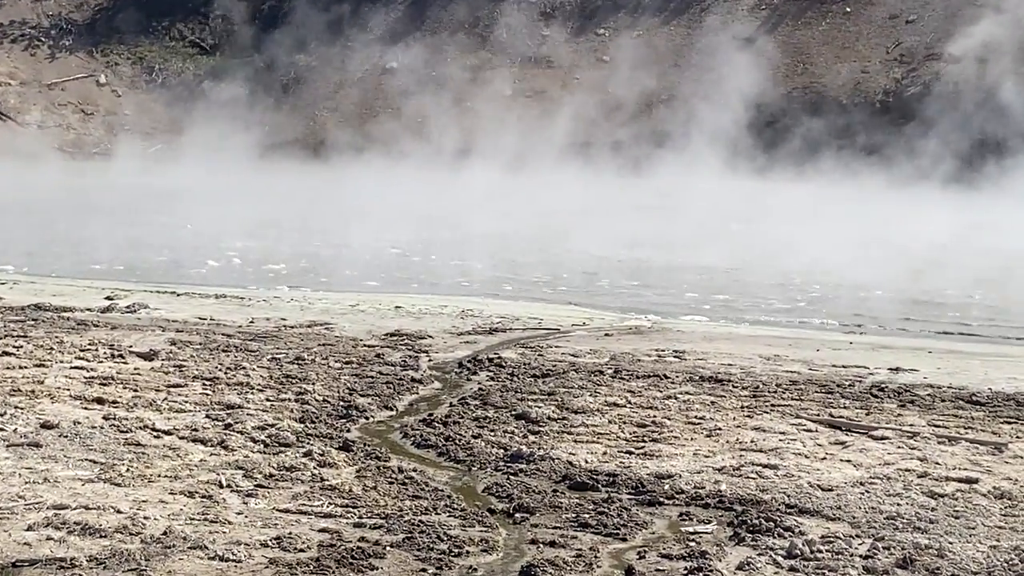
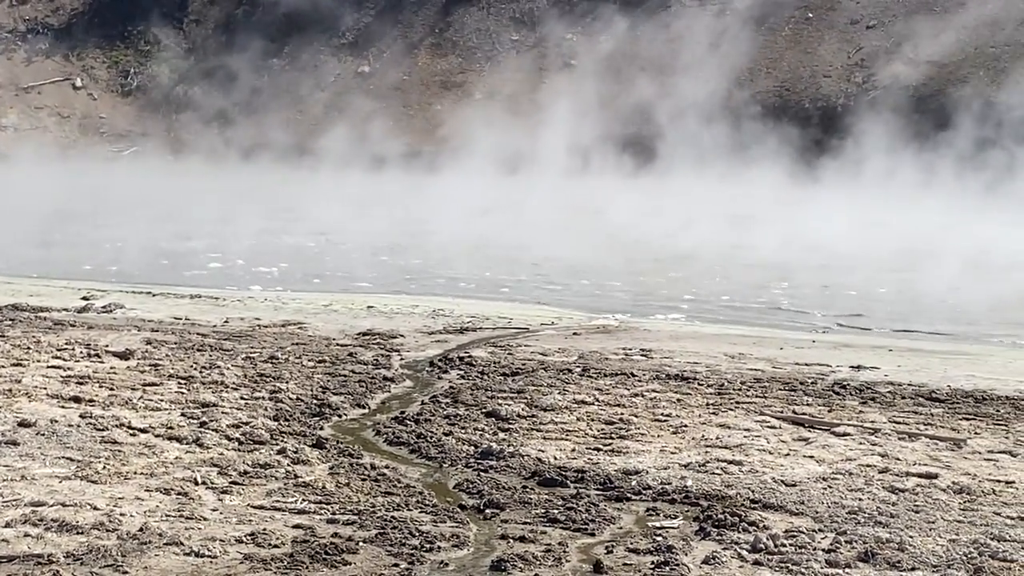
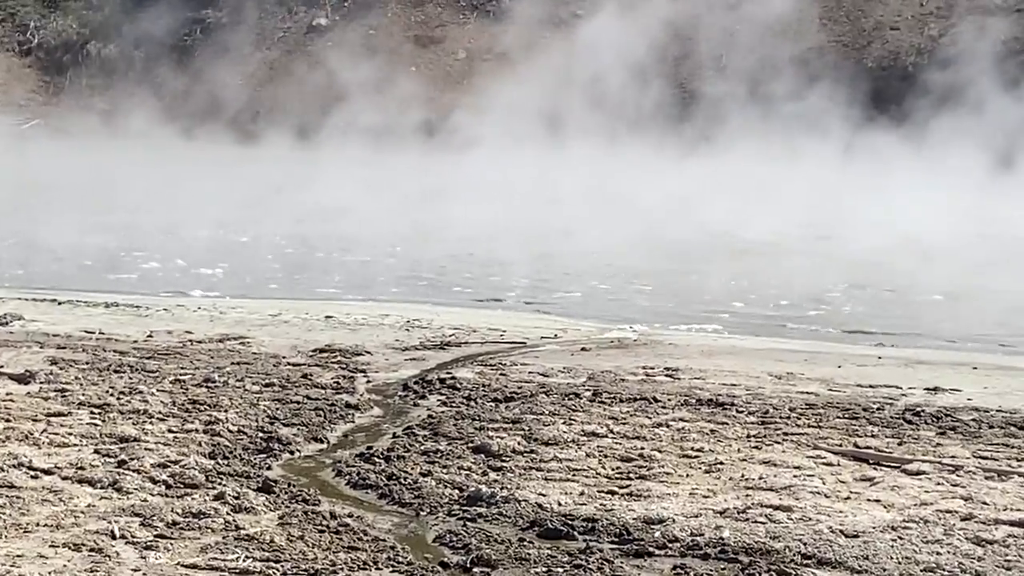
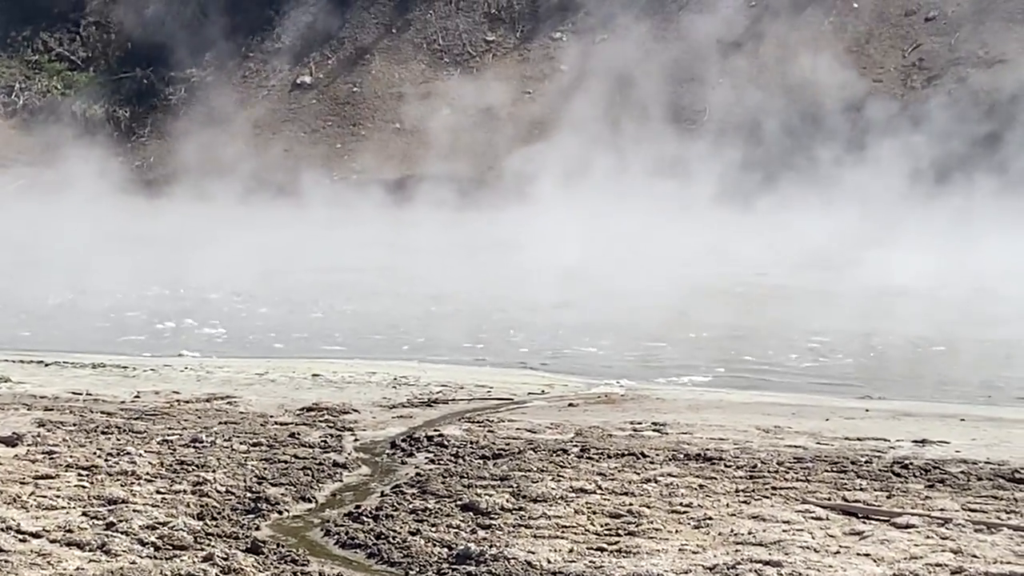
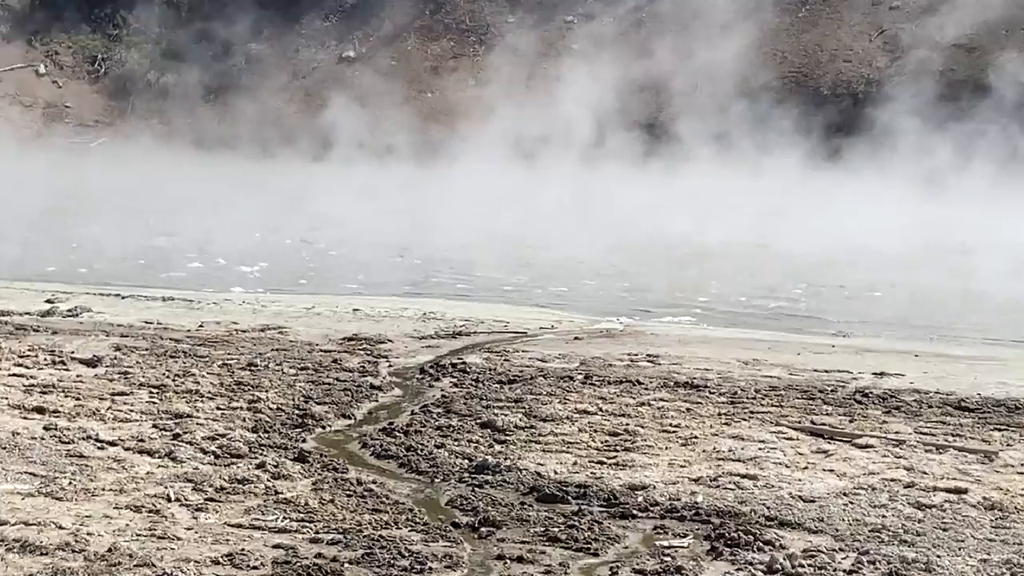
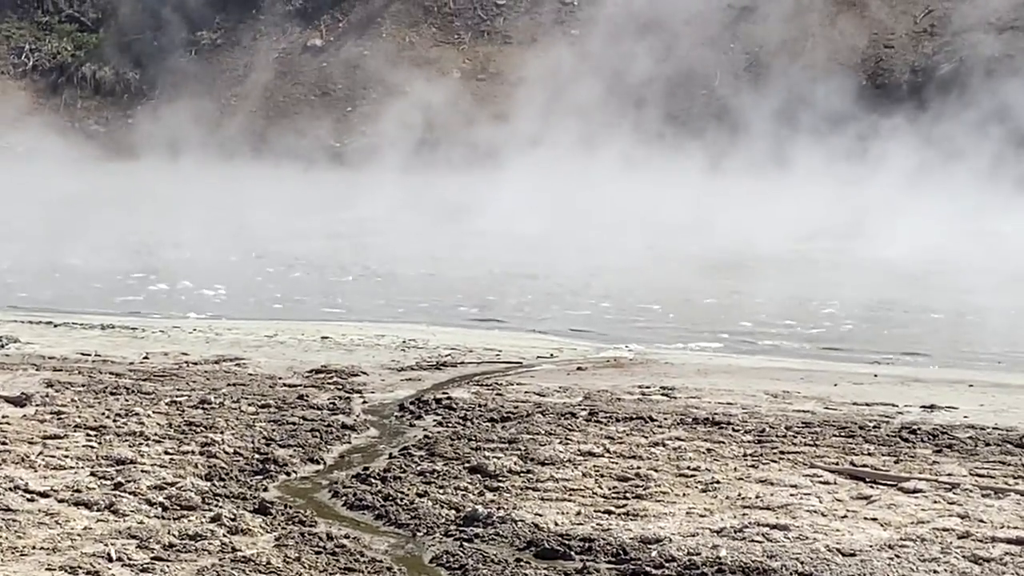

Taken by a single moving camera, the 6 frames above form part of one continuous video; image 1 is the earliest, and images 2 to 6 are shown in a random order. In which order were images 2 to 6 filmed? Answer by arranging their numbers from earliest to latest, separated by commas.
2, 5, 3, 6, 4
